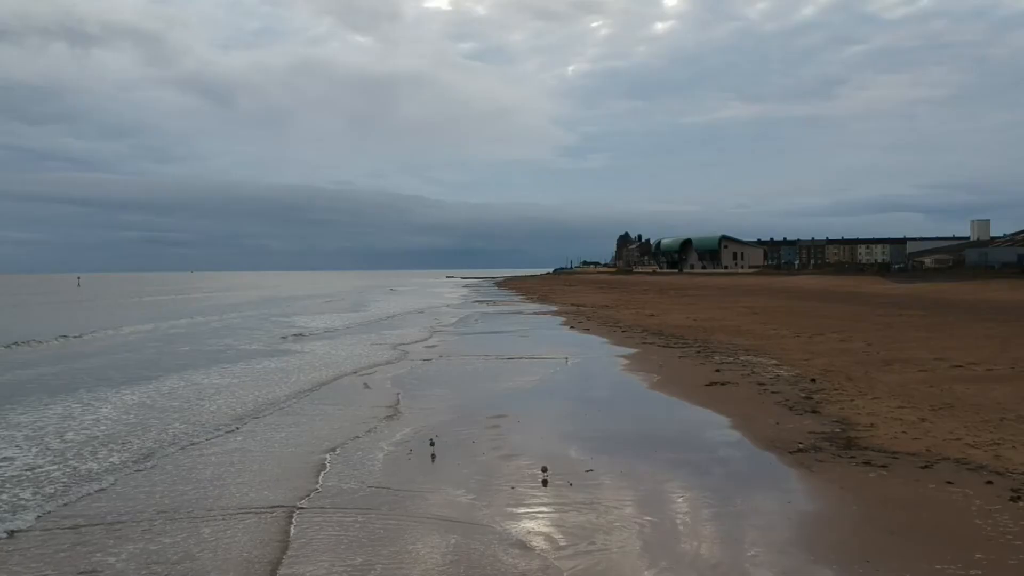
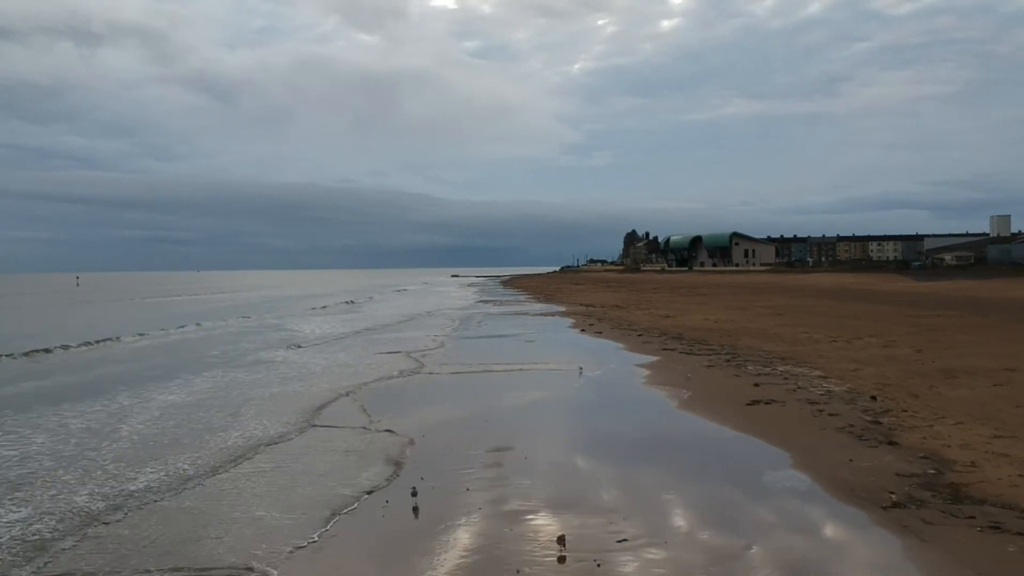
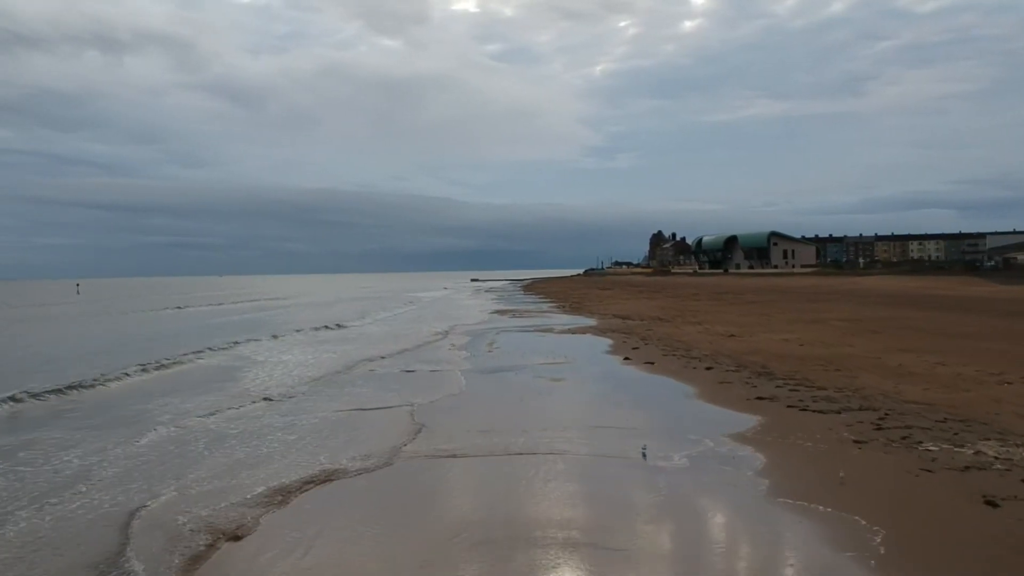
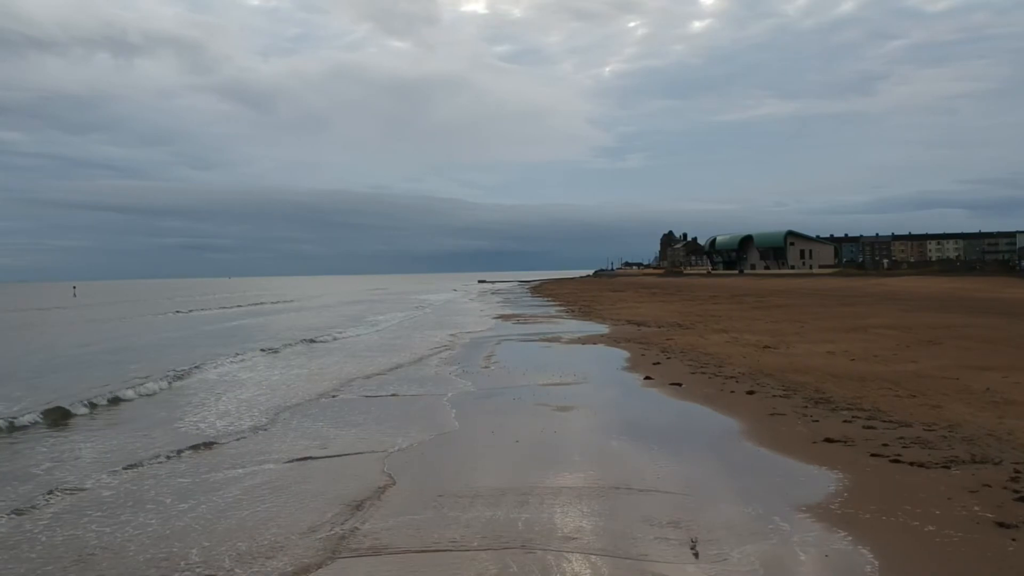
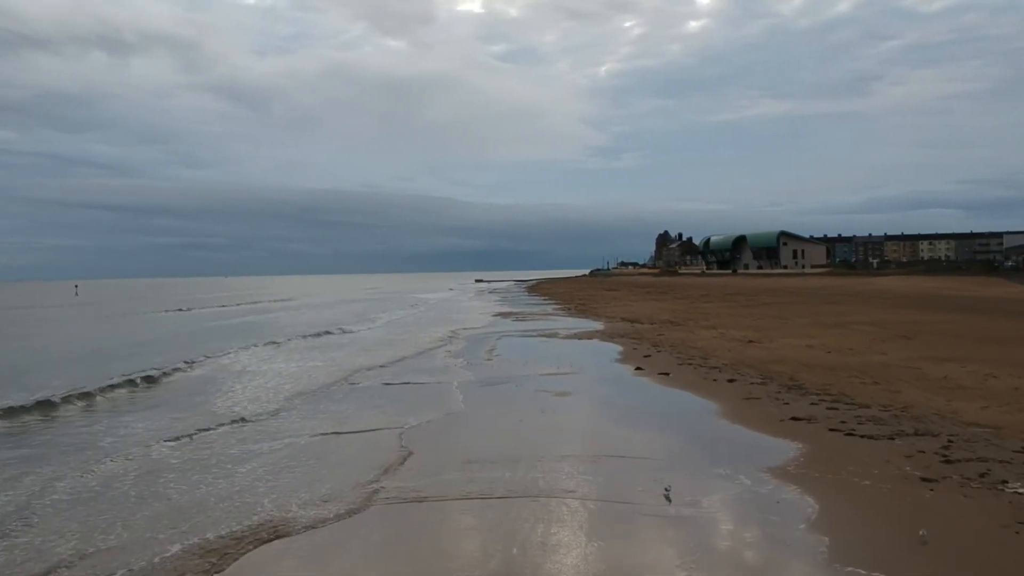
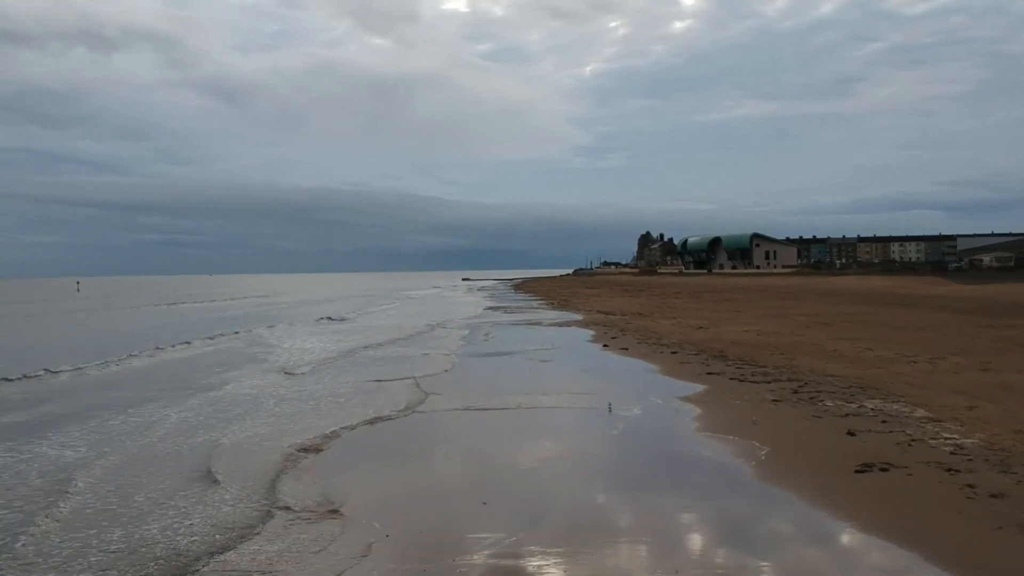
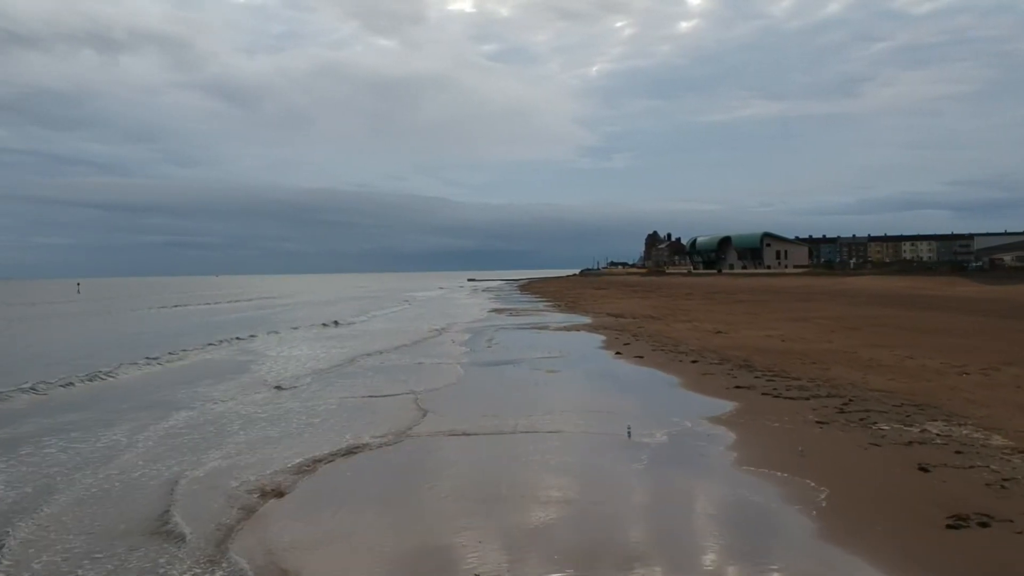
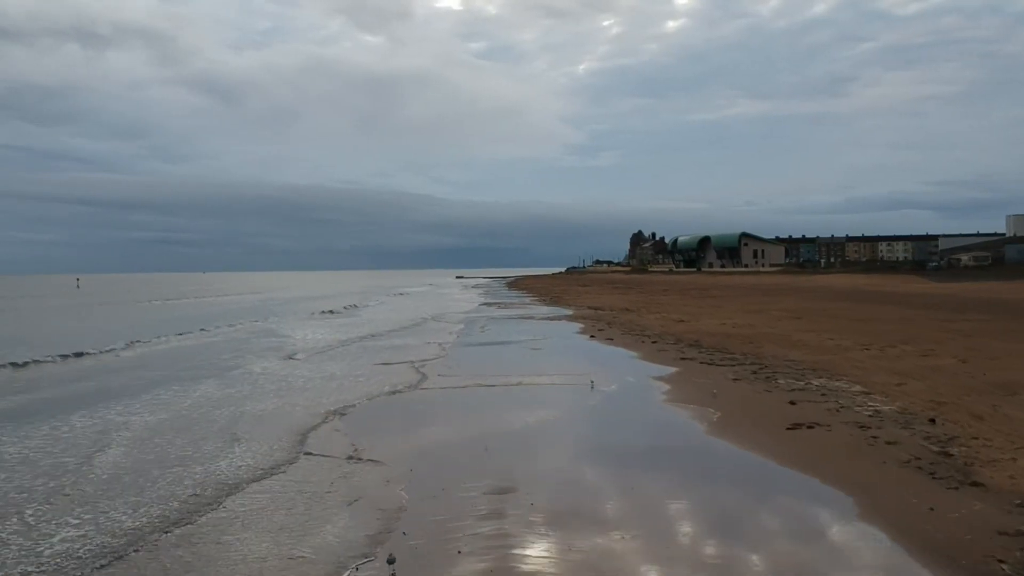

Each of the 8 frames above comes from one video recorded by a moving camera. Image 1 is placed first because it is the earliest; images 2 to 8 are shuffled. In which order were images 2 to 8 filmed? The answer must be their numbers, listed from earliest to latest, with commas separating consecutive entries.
2, 8, 6, 7, 3, 5, 4
